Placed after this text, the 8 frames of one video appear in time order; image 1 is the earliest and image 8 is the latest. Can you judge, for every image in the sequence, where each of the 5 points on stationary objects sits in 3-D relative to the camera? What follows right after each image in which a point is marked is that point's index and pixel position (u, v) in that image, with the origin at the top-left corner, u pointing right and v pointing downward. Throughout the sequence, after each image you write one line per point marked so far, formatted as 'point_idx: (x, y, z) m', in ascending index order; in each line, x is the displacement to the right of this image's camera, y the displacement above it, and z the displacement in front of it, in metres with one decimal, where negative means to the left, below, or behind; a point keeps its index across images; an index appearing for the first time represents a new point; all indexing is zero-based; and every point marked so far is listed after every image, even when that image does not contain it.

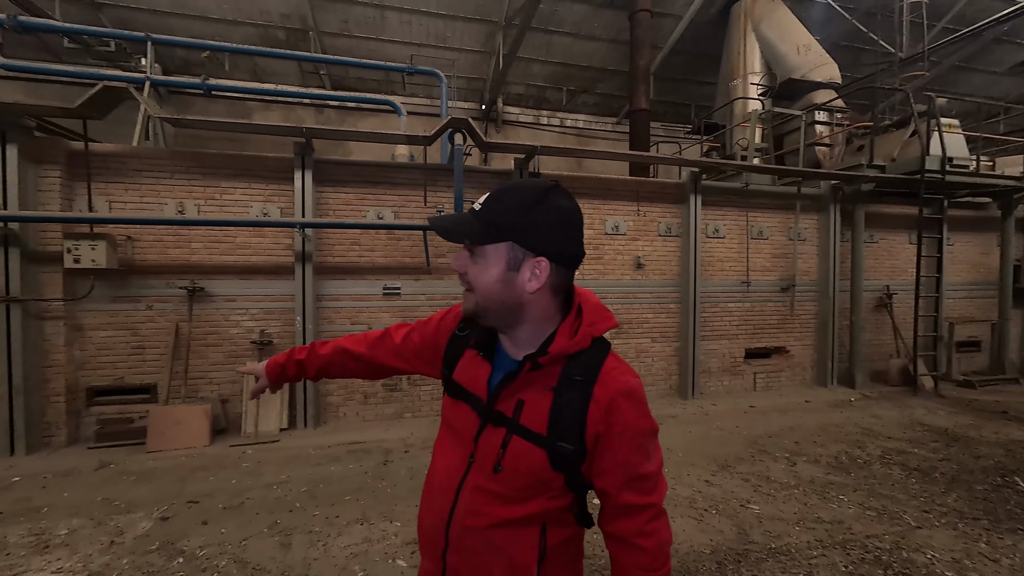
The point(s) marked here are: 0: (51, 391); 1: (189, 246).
0: (-3.8, -0.8, +3.4) m
1: (-2.9, +0.4, +3.7) m
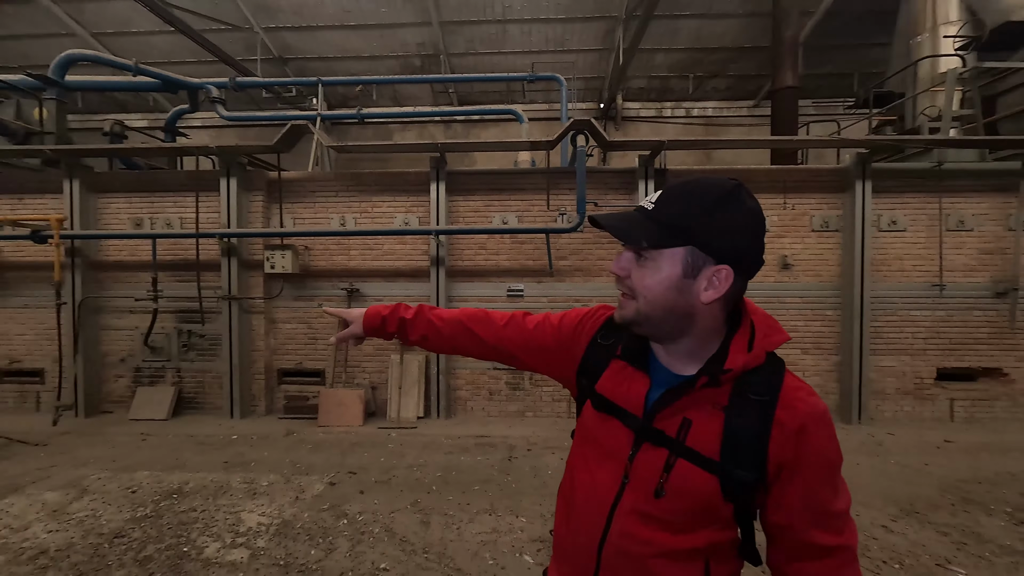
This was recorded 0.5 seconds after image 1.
0: (-2.7, -0.9, +4.3) m
1: (-1.7, +0.4, +4.3) m
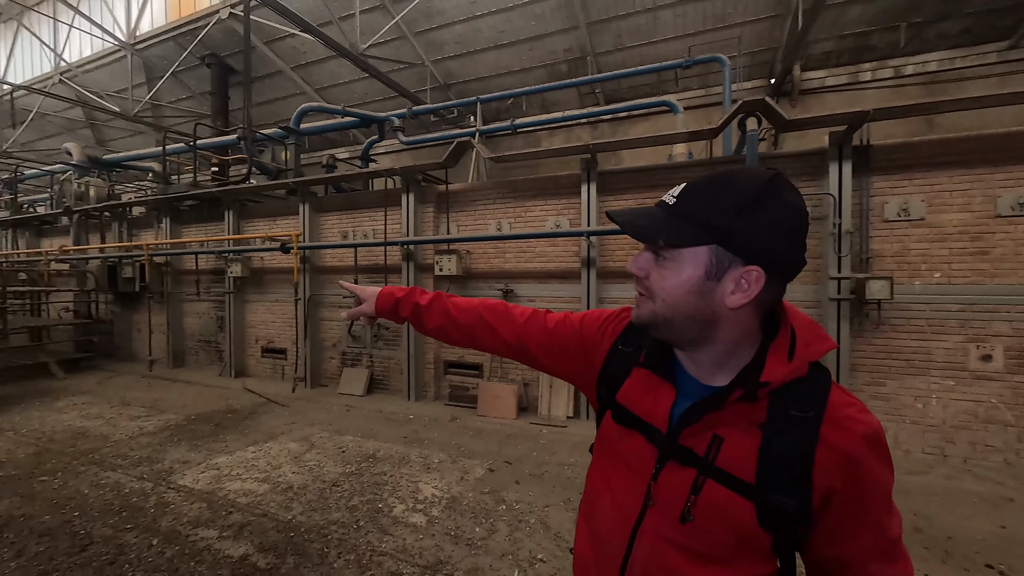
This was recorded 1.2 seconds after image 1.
0: (-1.0, -0.9, +4.9) m
1: (-0.1, +0.4, +4.6) m
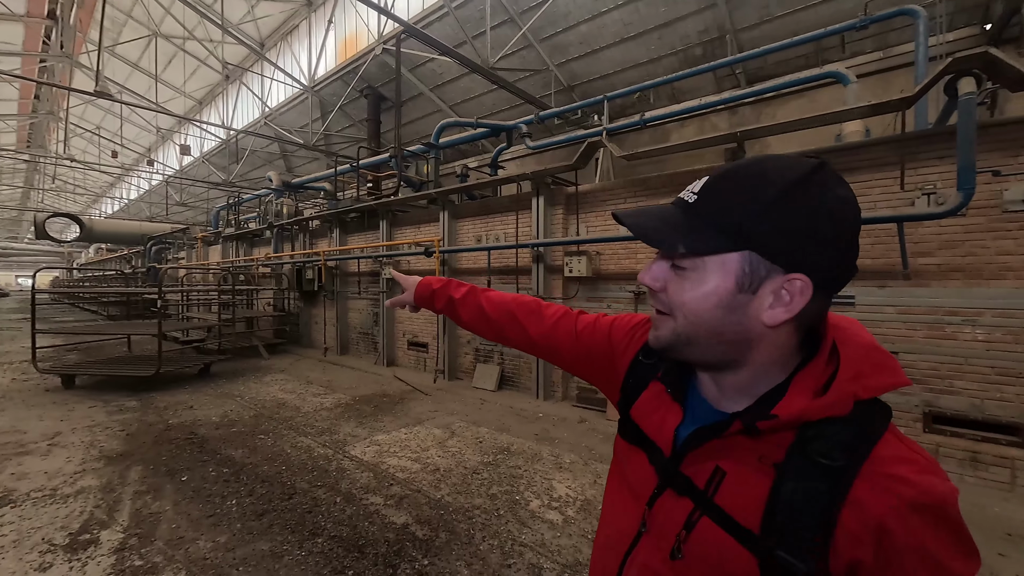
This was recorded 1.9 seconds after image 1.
0: (+0.5, -0.9, +5.0) m
1: (+1.3, +0.3, +4.4) m
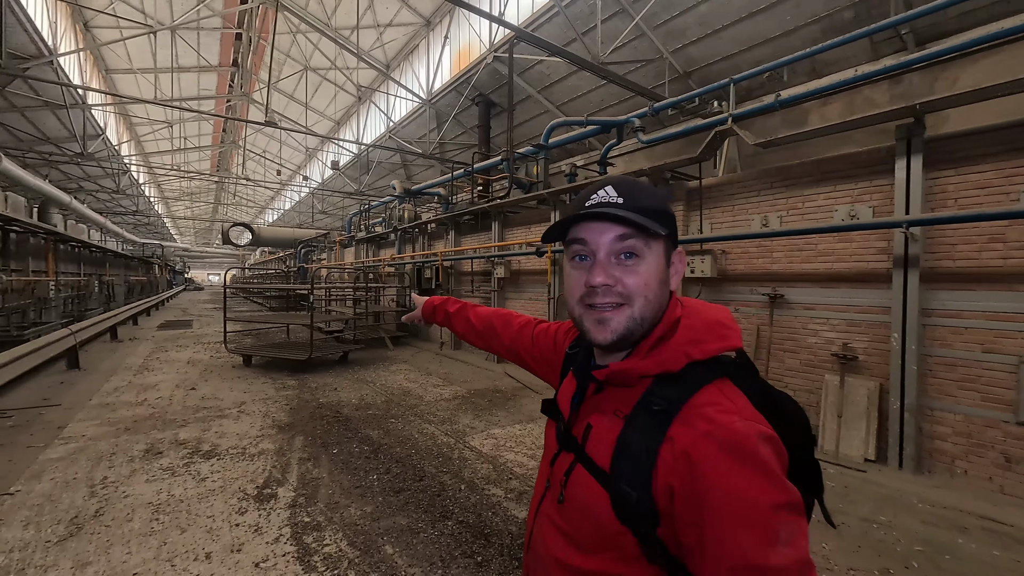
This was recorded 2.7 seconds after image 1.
0: (+1.8, -0.9, +4.7) m
1: (+2.5, +0.3, +4.0) m
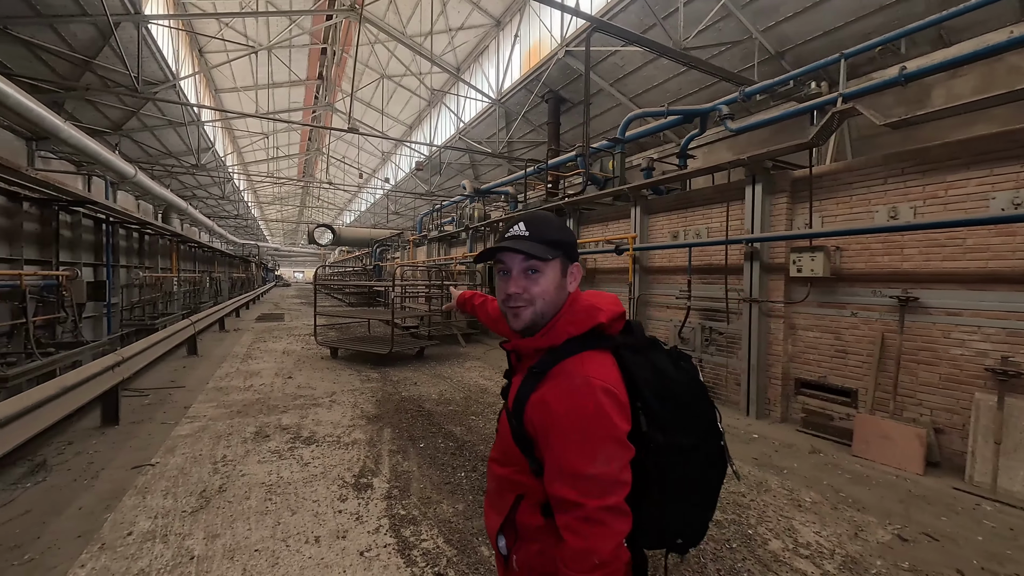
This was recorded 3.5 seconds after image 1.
0: (+2.7, -0.9, +4.2) m
1: (+3.3, +0.3, +3.4) m
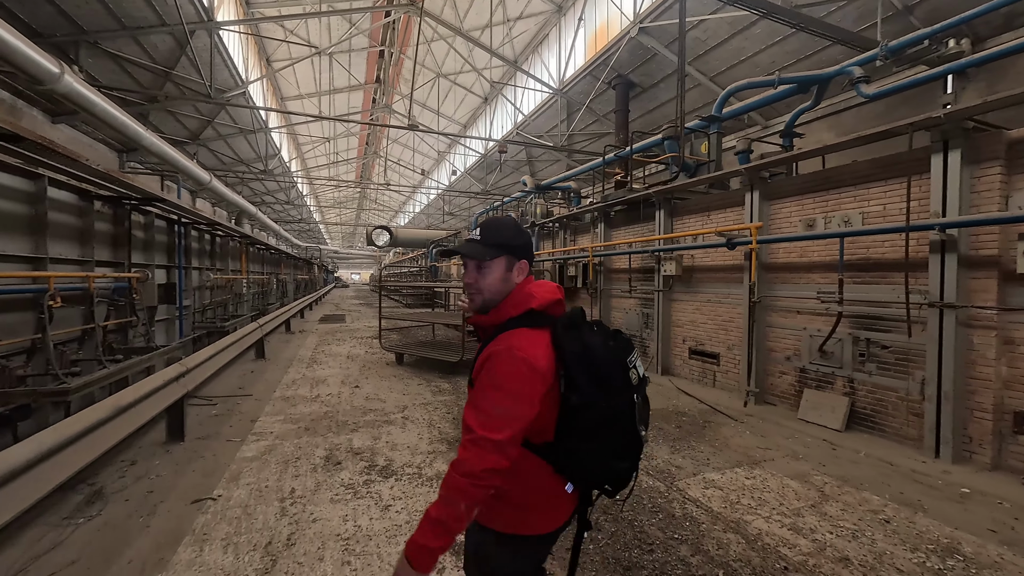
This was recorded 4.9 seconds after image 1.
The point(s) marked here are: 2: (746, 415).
0: (+3.6, -0.9, +3.2) m
1: (+4.1, +0.3, +2.3) m
2: (+2.5, -1.4, +4.4) m
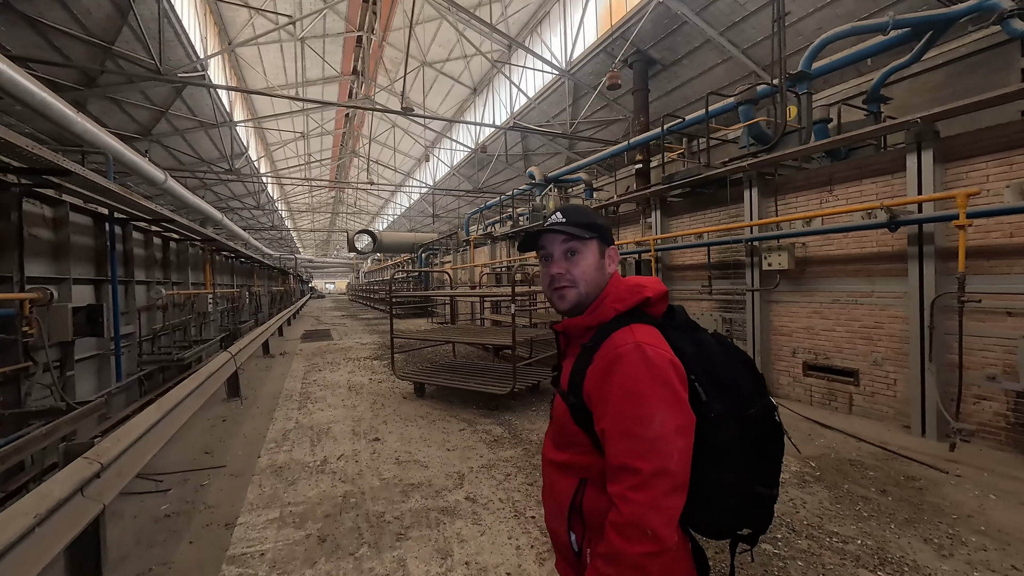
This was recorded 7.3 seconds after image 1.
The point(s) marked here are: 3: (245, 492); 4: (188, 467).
0: (+4.4, -0.8, +2.0) m
1: (+4.9, +0.4, +1.1) m
2: (+3.3, -1.3, +3.1) m
3: (-1.9, -1.4, +2.9) m
4: (-2.6, -1.4, +3.3) m
